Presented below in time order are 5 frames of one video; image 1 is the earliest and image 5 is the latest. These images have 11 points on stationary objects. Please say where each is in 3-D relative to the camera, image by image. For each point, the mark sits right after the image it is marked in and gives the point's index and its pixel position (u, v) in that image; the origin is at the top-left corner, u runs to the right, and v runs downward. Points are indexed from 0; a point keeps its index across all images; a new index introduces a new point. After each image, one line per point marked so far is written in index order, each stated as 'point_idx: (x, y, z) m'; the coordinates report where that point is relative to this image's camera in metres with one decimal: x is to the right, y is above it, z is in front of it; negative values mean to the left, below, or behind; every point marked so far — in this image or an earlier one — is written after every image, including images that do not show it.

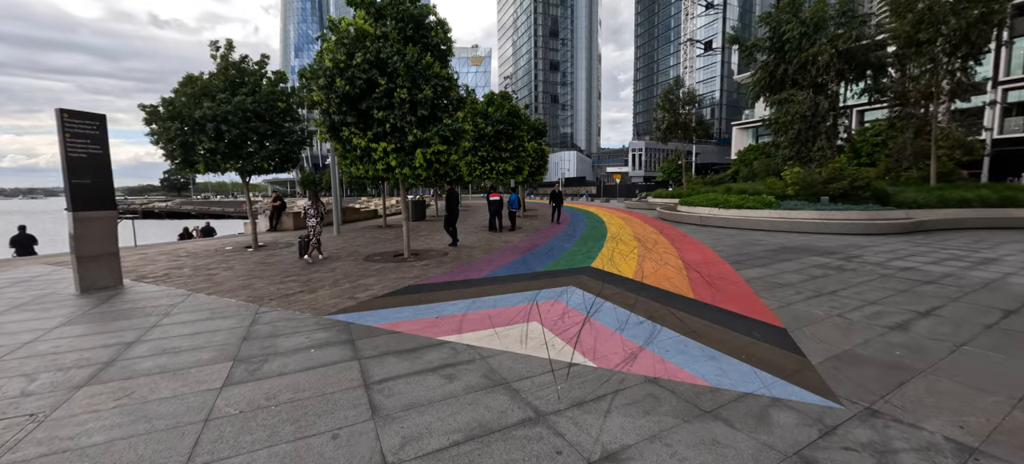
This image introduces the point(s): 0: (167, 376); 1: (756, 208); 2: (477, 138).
0: (-3.1, -1.3, +3.2) m
1: (+9.2, +0.9, +13.4) m
2: (-1.4, +3.9, +14.9) m
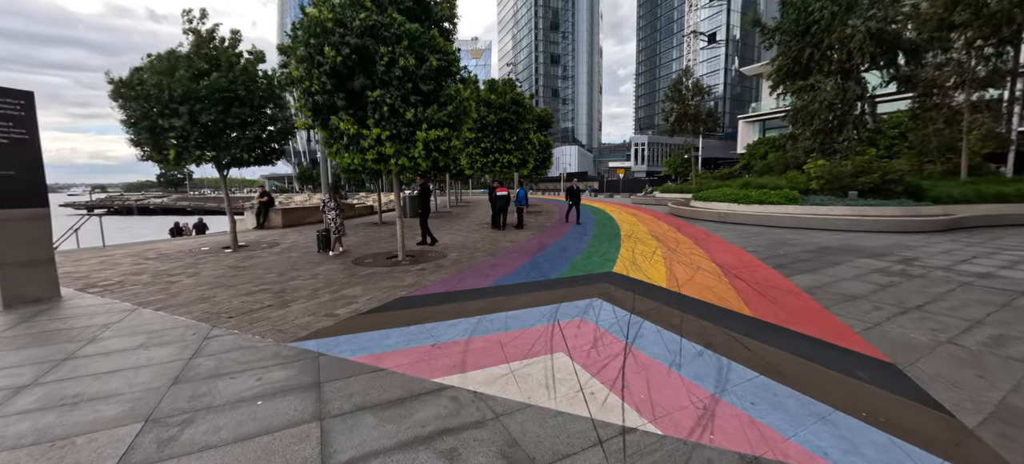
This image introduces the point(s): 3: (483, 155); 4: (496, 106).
0: (-2.9, -1.3, +2.2) m
1: (+9.3, +1.0, +12.4) m
2: (-1.3, +4.0, +13.9) m
3: (-1.1, +2.9, +13.6) m
4: (-0.6, +4.9, +13.6) m
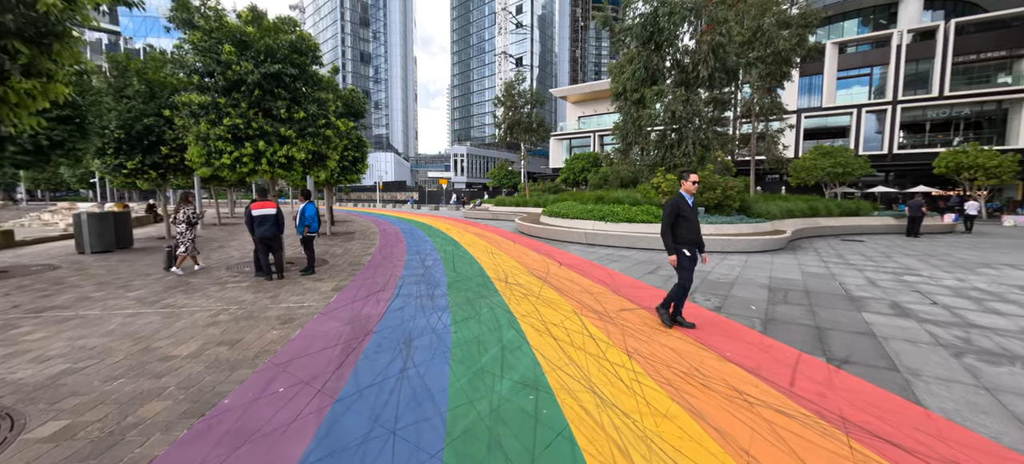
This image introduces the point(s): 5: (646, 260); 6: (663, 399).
0: (-1.7, -2.0, -3.7) m
1: (+4.2, +0.3, +11.0) m
2: (-6.0, +2.9, +7.4) m
3: (-5.7, +1.9, +7.3) m
4: (-5.3, +3.8, +7.5) m
5: (+3.3, -0.7, +8.8) m
6: (+1.2, -1.3, +2.9) m
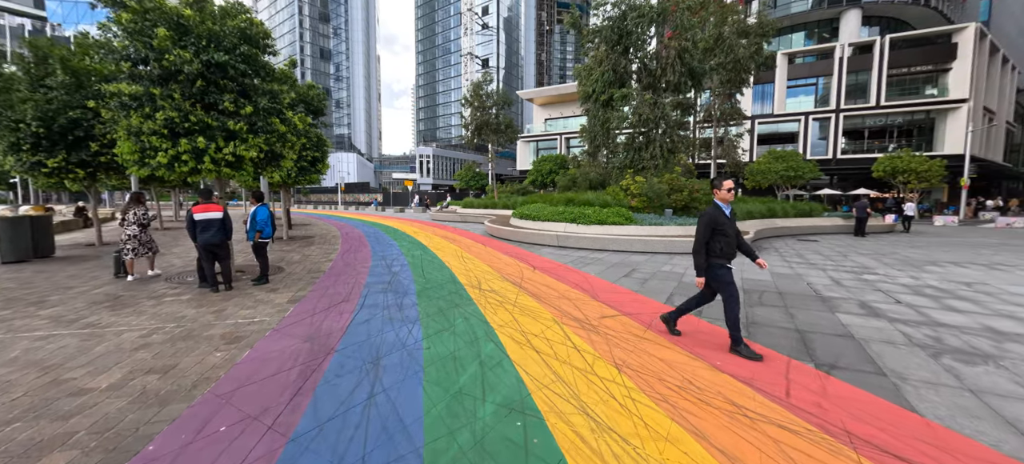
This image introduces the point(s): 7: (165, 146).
0: (-1.2, -2.1, -4.2) m
1: (+3.3, +0.3, +11.1) m
2: (-6.5, +2.7, +6.5) m
3: (-6.2, +1.7, +6.4) m
4: (-5.8, +3.7, +6.7) m
5: (+2.6, -0.7, +8.8) m
6: (+1.1, -1.4, +2.7) m
7: (-6.1, +1.5, +6.3) m
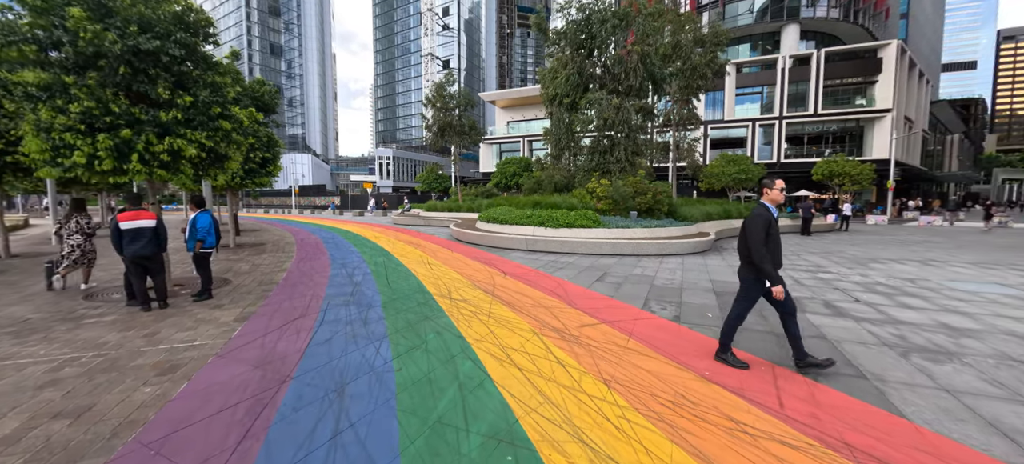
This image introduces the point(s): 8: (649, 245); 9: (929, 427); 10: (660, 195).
0: (-0.6, -2.1, -4.5) m
1: (+2.4, +0.2, +11.1) m
2: (-7.0, +2.5, +5.6) m
3: (-6.6, +1.5, +5.5) m
4: (-6.4, +3.5, +5.8) m
5: (+1.9, -0.8, +8.7) m
6: (+1.0, -1.4, +2.5) m
7: (-6.5, +1.3, +5.4) m
8: (+3.8, -0.4, +9.9) m
9: (+2.9, -1.4, +2.5) m
10: (+5.3, +1.3, +12.8) m
